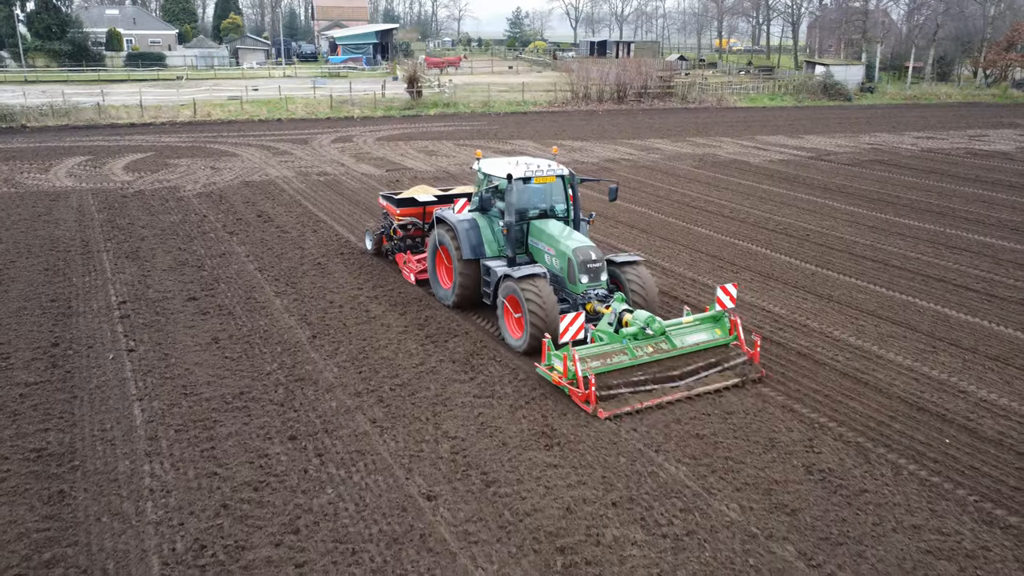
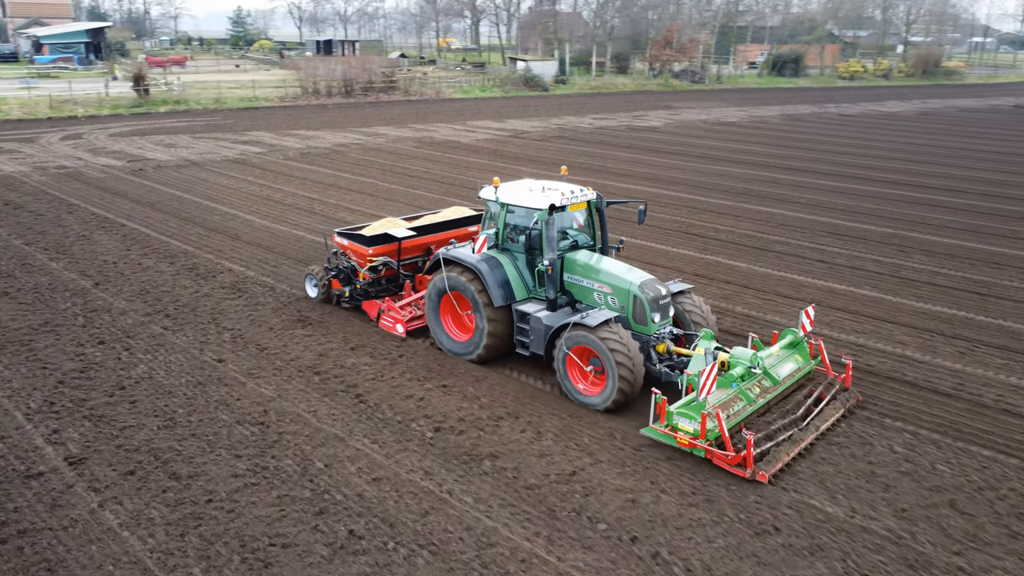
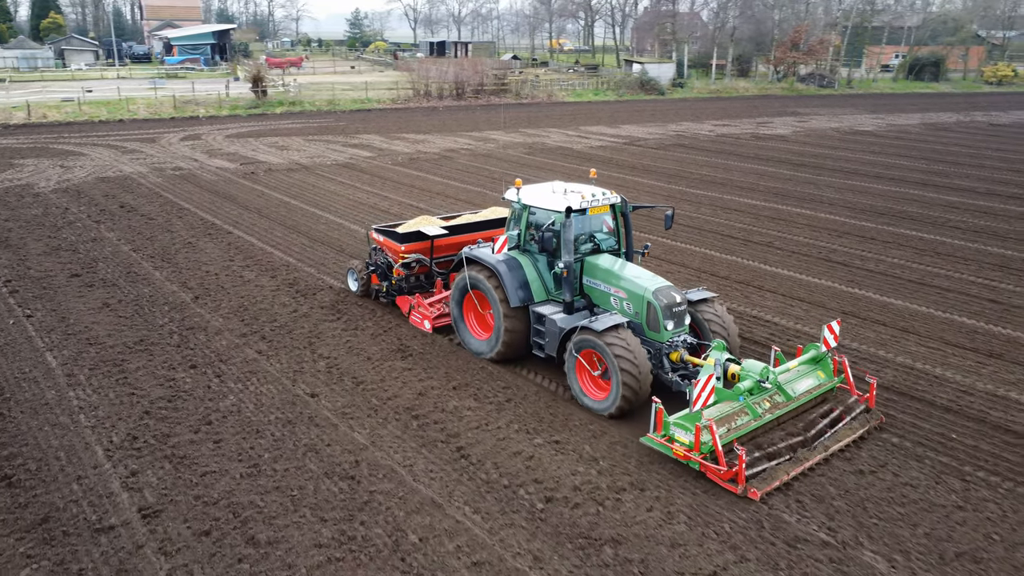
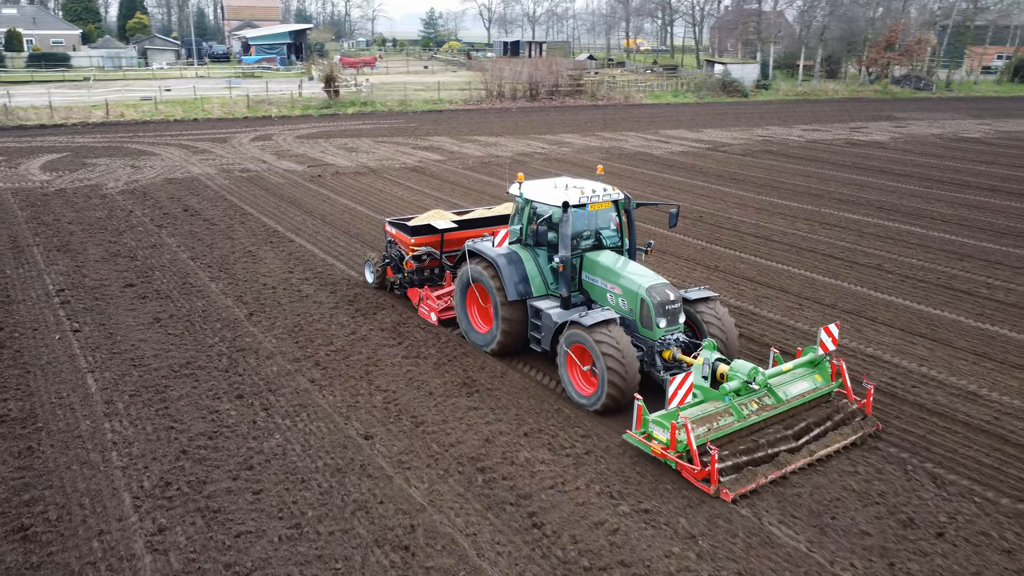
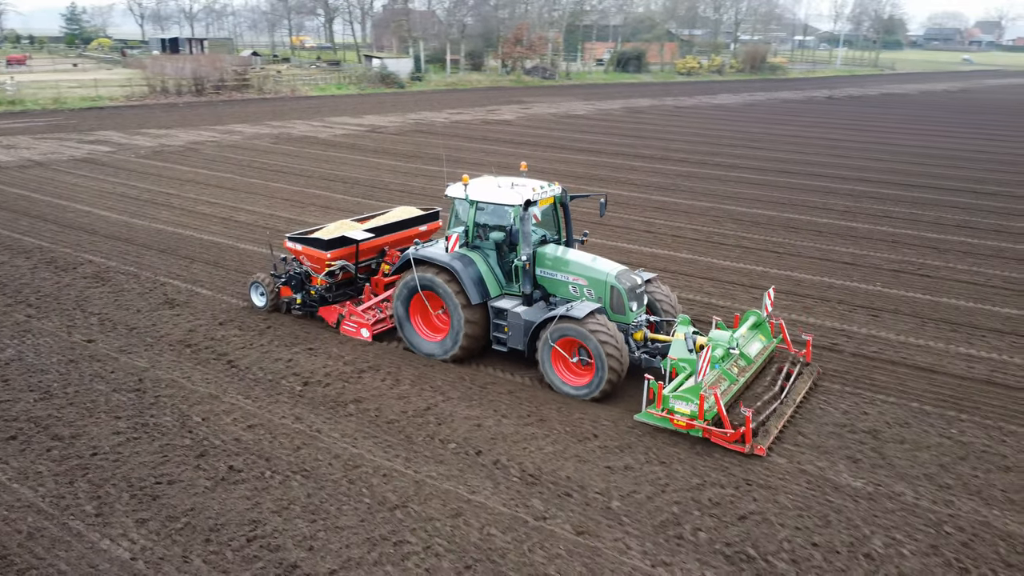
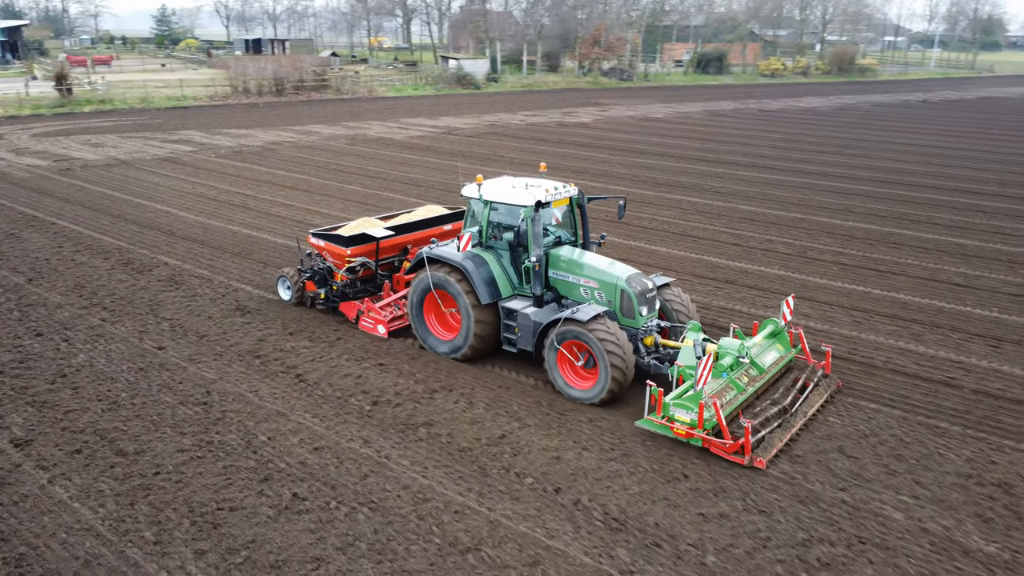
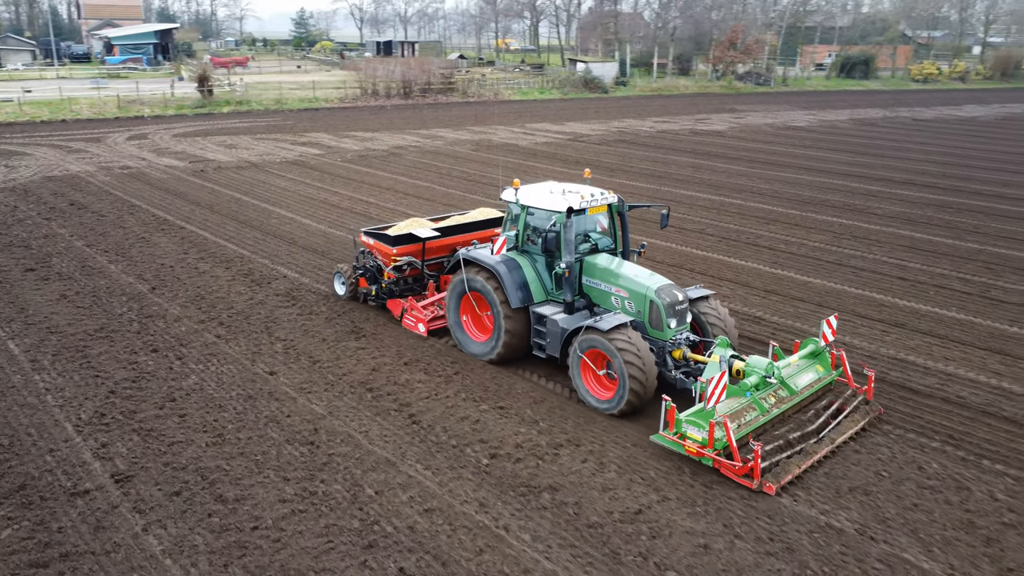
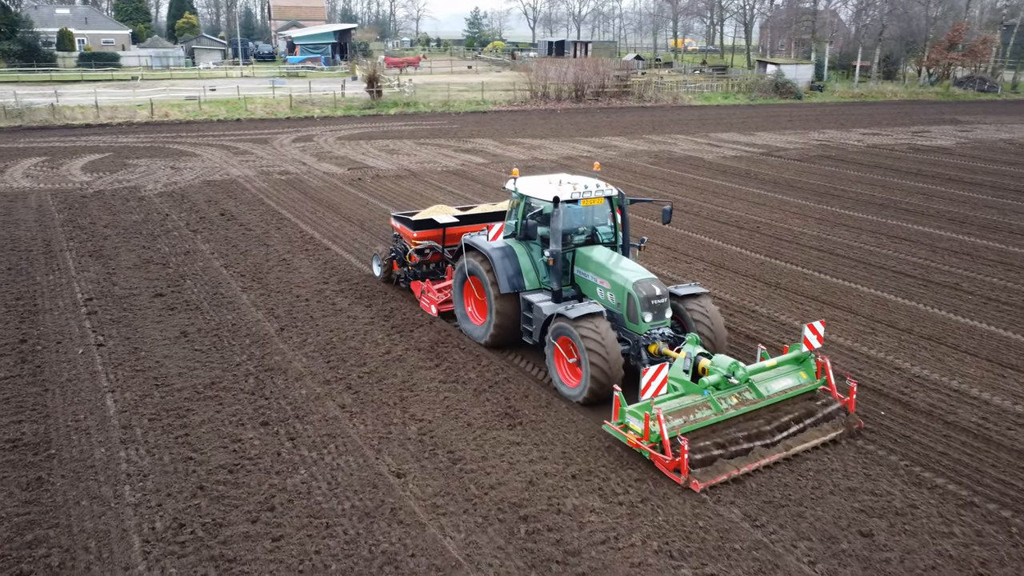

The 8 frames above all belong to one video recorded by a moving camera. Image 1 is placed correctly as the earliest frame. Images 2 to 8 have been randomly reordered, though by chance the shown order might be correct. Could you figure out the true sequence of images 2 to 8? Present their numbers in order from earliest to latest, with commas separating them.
8, 4, 3, 7, 2, 6, 5
